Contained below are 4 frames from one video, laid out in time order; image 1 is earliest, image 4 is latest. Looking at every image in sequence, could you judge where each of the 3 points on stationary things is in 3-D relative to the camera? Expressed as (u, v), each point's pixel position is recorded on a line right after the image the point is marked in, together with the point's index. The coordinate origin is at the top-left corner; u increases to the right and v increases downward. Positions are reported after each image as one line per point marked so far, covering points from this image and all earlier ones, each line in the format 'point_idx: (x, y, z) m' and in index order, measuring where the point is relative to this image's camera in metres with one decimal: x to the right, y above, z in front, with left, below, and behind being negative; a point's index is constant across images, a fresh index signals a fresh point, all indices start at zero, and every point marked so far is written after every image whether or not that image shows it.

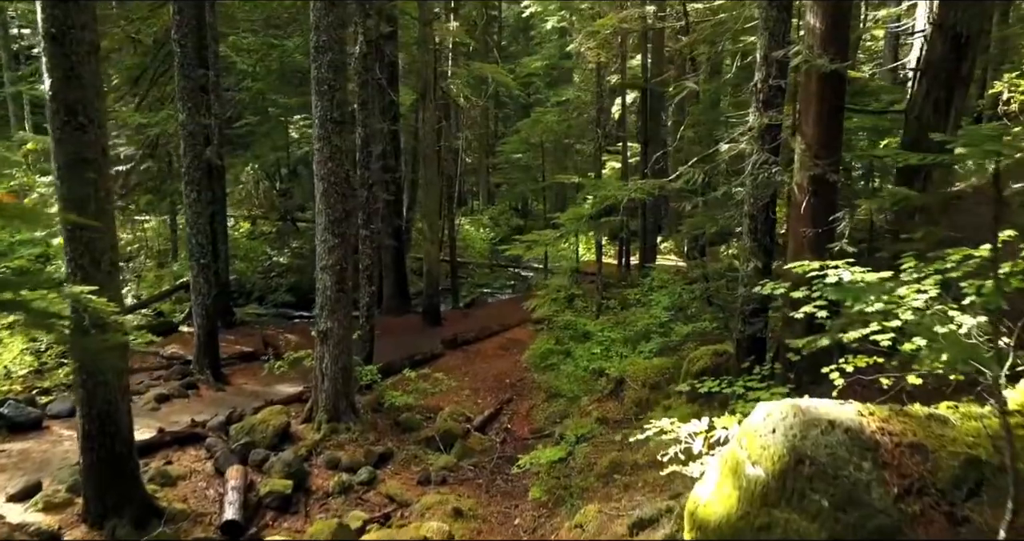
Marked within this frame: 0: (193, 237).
0: (-5.6, +0.6, +11.4) m
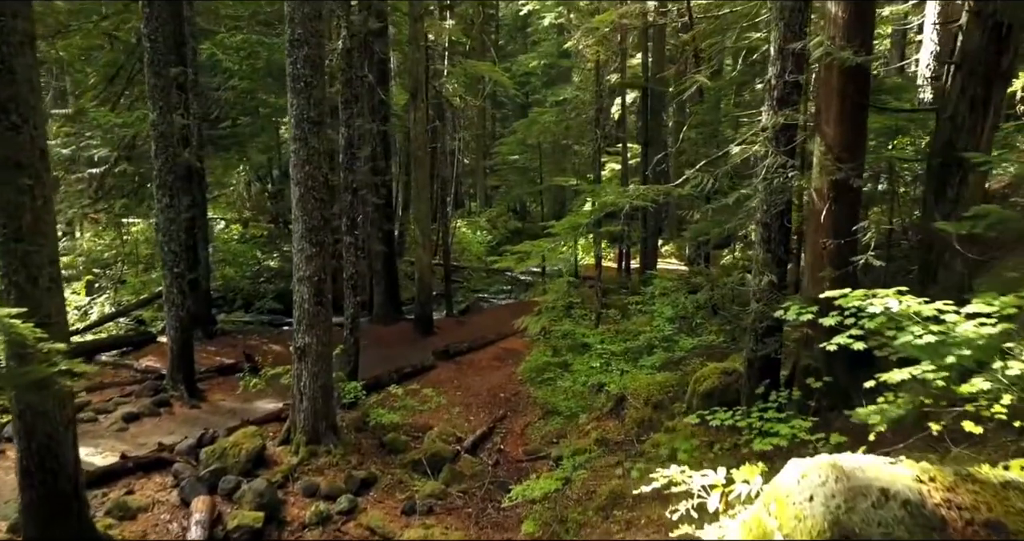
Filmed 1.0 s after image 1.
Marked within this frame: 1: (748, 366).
0: (-5.7, +0.4, +10.7) m
1: (+2.7, -1.1, +7.5) m
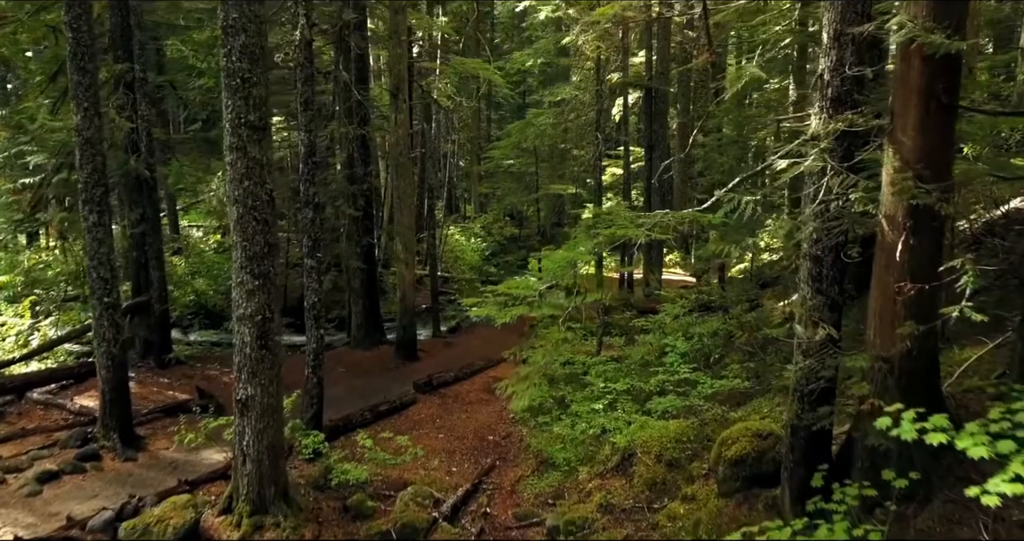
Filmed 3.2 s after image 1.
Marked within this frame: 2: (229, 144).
0: (-5.9, 0.0, +9.1) m
1: (+2.6, -1.5, +5.9) m
2: (-3.1, +1.4, +7.1) m
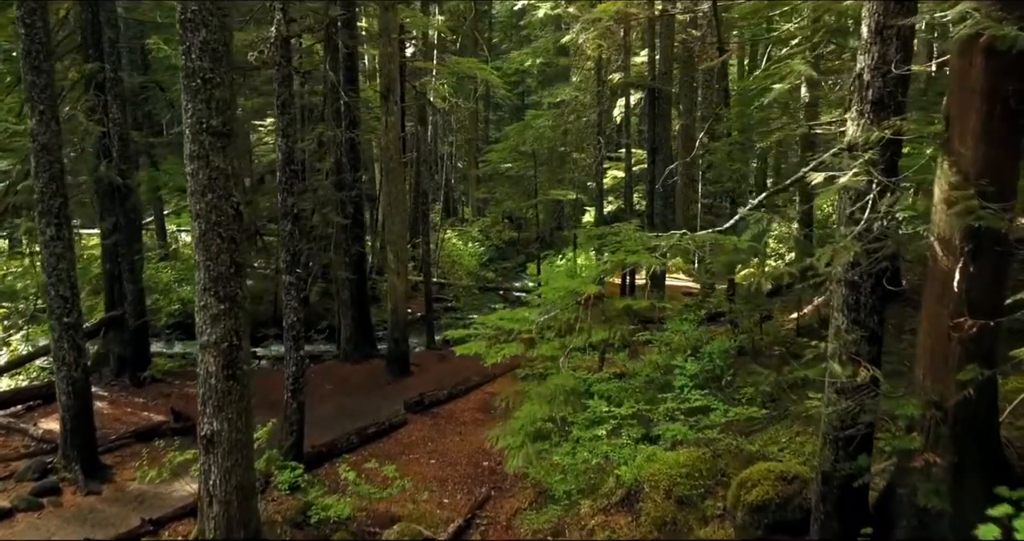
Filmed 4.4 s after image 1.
0: (-6.0, -0.2, +8.4) m
1: (+2.5, -1.7, +5.1) m
2: (-3.2, +1.2, +6.3) m
